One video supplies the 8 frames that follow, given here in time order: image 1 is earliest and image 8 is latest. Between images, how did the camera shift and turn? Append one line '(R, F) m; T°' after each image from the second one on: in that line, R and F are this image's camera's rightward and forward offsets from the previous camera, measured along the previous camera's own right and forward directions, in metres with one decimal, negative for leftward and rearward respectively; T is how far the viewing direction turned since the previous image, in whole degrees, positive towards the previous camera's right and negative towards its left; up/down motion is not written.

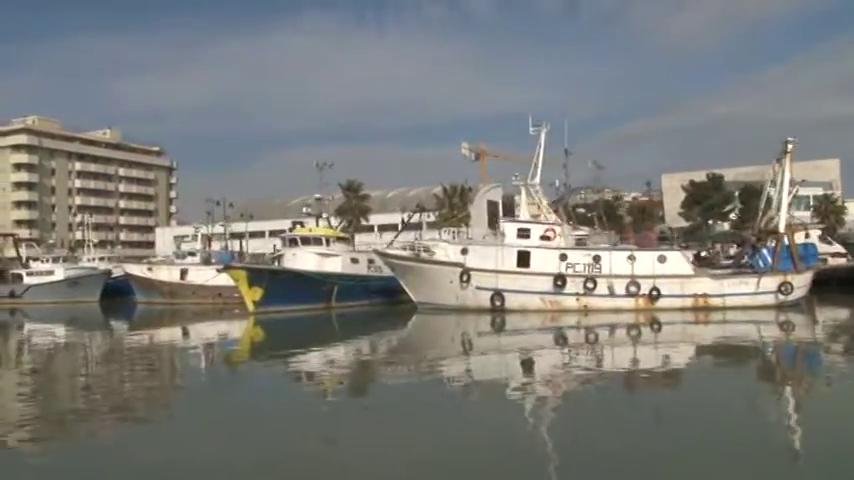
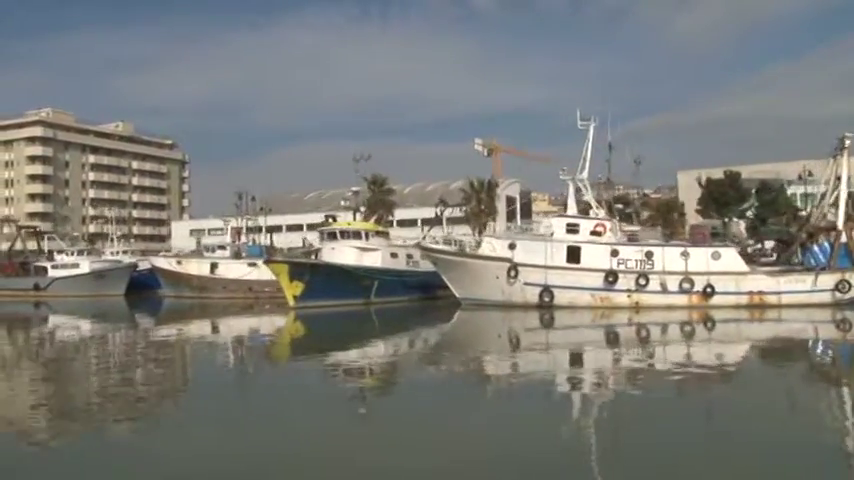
(-0.9, +0.3) m; 0°
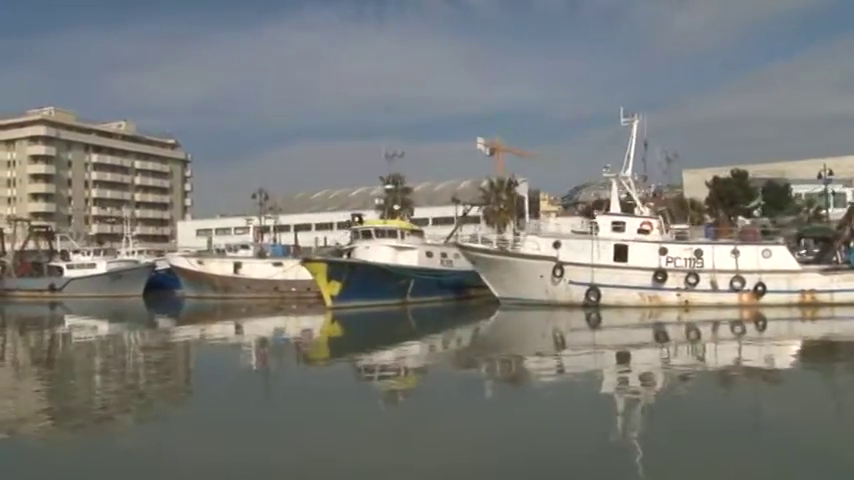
(-1.1, +0.3) m; +1°
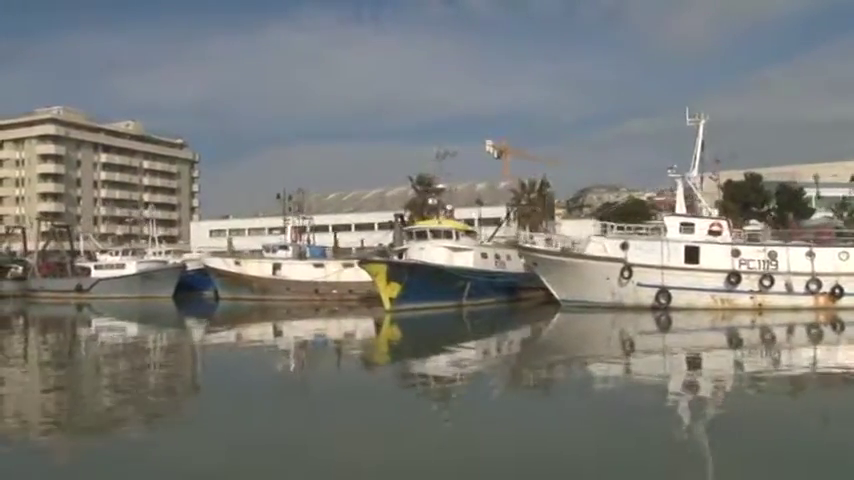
(-1.5, +0.4) m; +1°
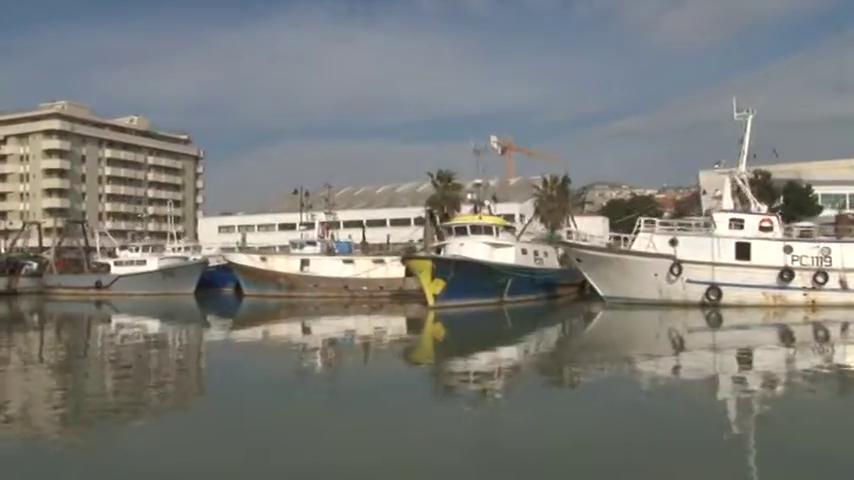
(-1.1, +0.3) m; +1°
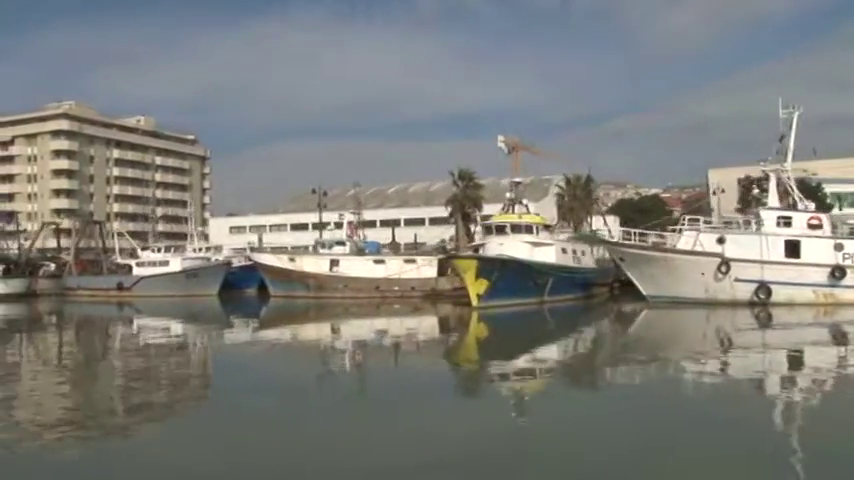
(-1.0, +0.2) m; 0°
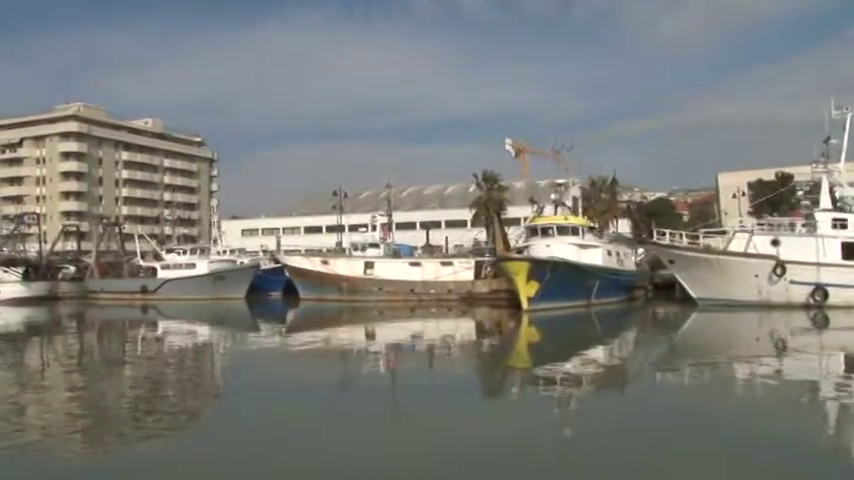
(-1.1, +0.2) m; +1°
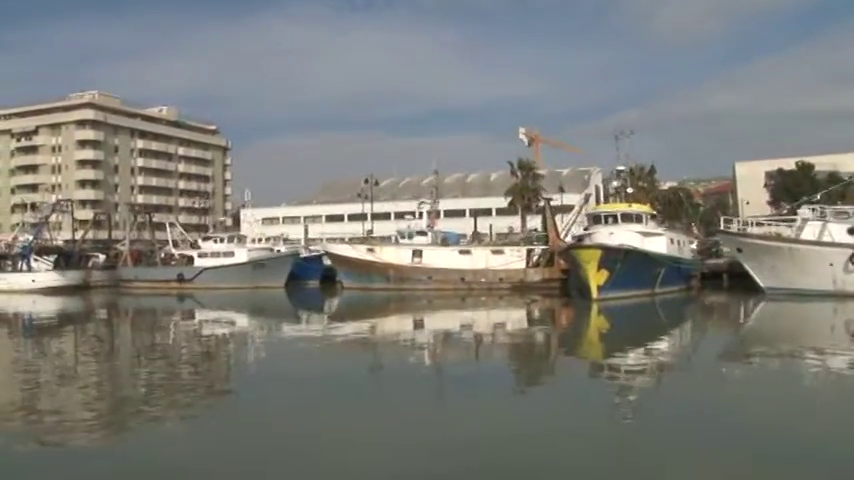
(-1.4, +0.3) m; 0°
